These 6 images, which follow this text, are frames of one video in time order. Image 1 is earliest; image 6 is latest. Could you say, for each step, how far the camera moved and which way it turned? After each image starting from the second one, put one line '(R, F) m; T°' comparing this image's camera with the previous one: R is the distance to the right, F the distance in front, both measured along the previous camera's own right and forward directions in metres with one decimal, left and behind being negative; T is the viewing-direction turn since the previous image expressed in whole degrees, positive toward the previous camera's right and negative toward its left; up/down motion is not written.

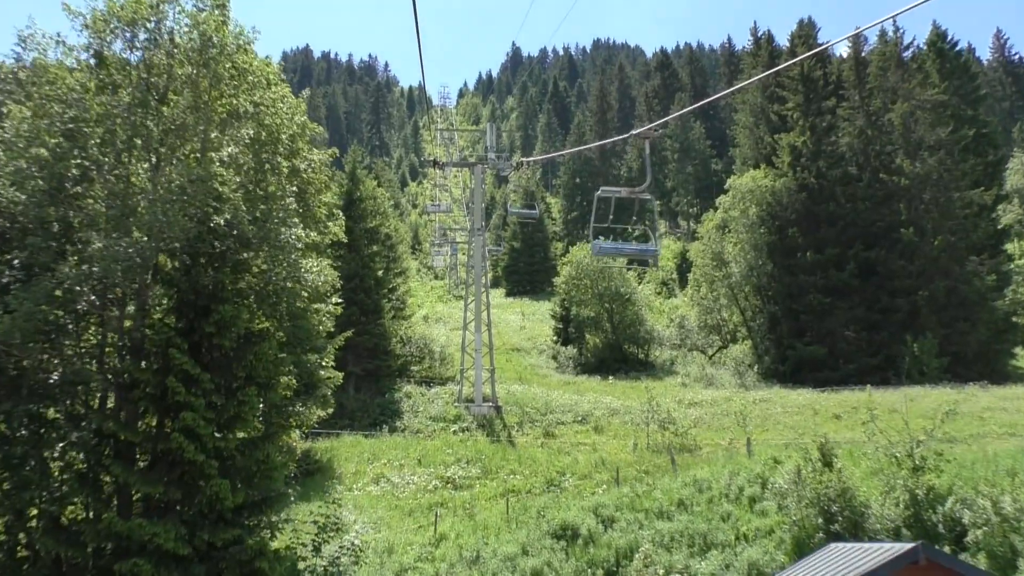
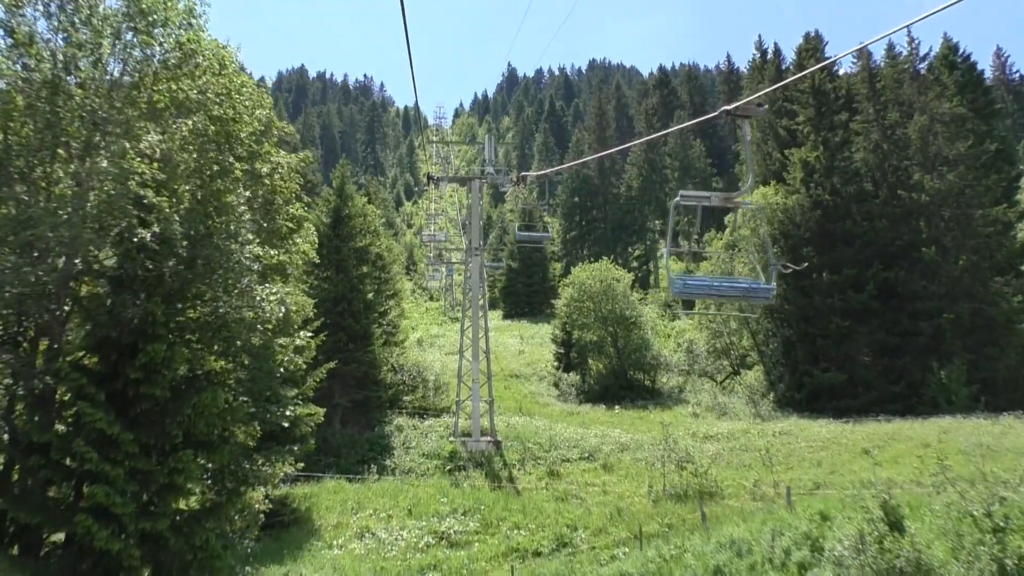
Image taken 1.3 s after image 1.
(-0.2, +1.9) m; 0°
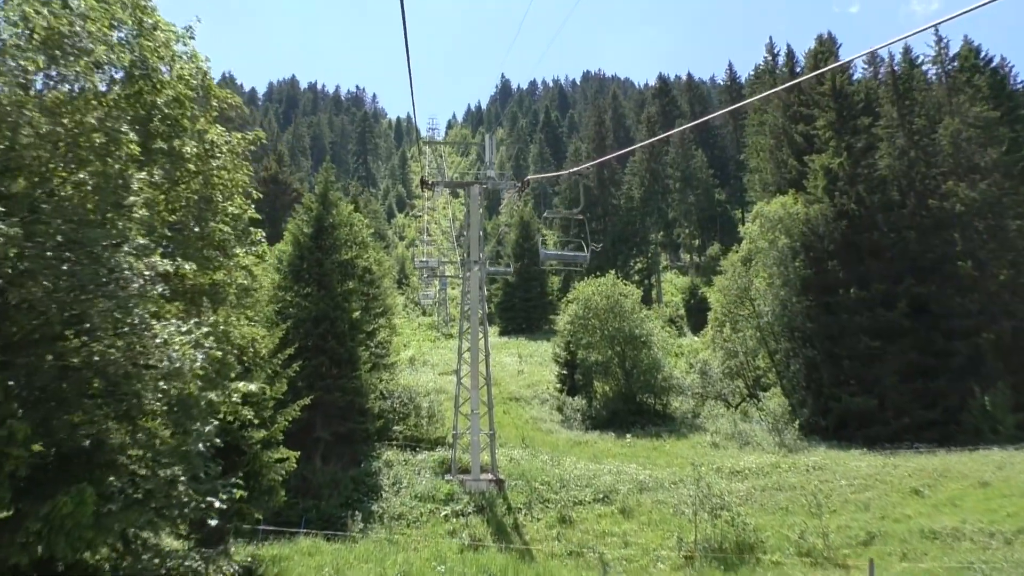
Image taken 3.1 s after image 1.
(-0.3, +2.5) m; +1°
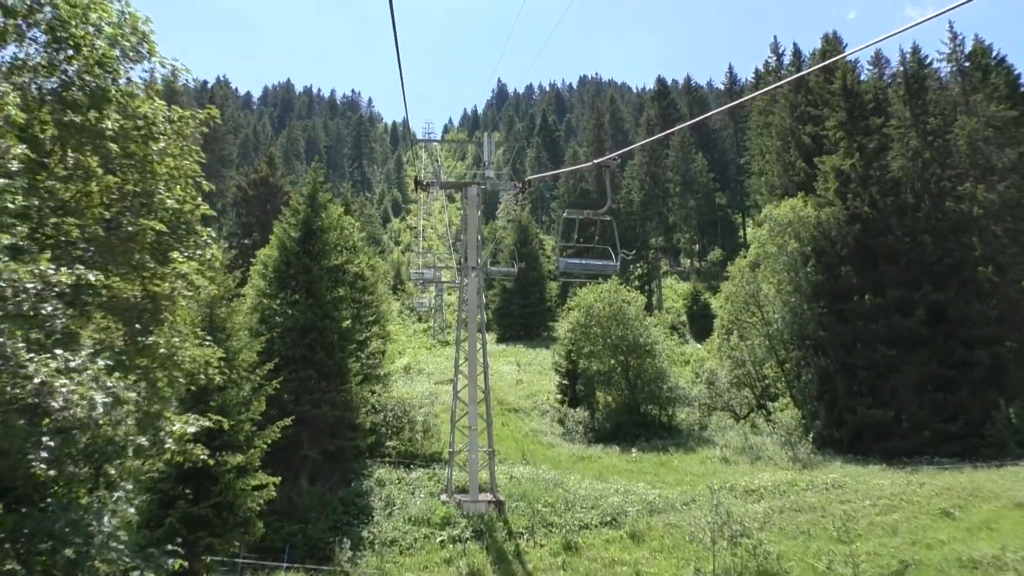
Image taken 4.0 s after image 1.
(-0.1, +1.3) m; 0°
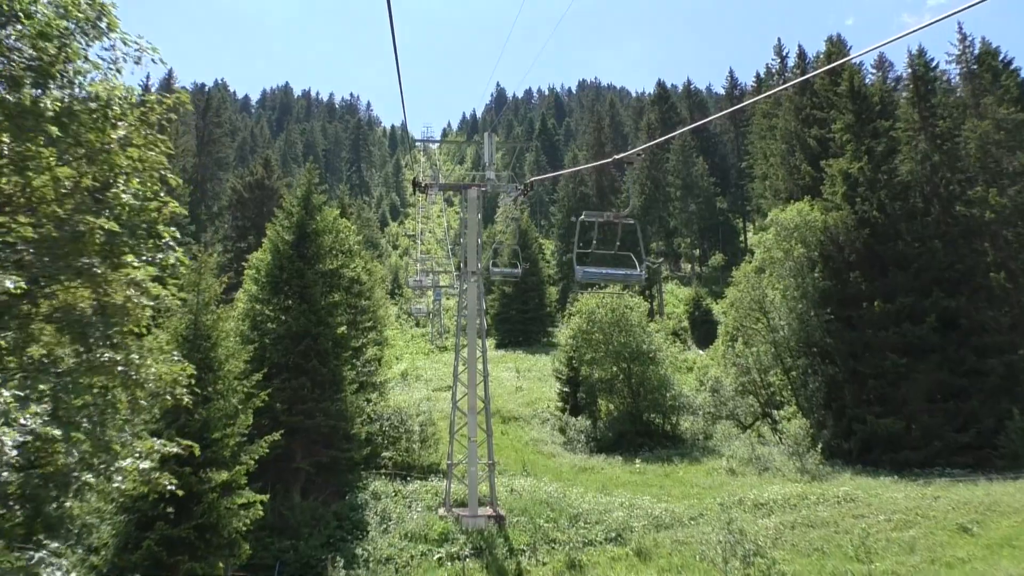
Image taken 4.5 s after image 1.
(-0.1, +0.7) m; 0°
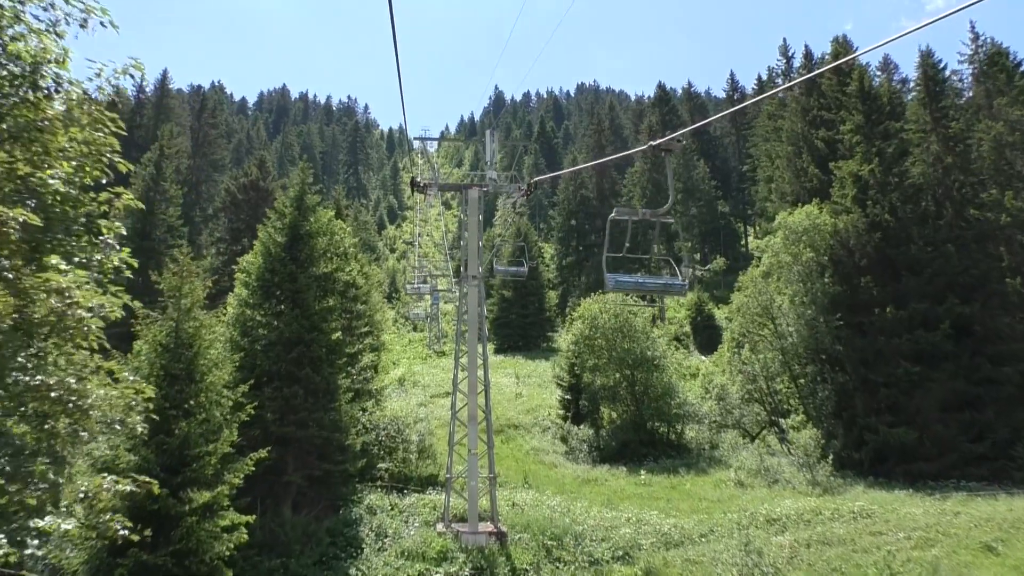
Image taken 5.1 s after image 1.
(-0.1, +0.8) m; 0°
